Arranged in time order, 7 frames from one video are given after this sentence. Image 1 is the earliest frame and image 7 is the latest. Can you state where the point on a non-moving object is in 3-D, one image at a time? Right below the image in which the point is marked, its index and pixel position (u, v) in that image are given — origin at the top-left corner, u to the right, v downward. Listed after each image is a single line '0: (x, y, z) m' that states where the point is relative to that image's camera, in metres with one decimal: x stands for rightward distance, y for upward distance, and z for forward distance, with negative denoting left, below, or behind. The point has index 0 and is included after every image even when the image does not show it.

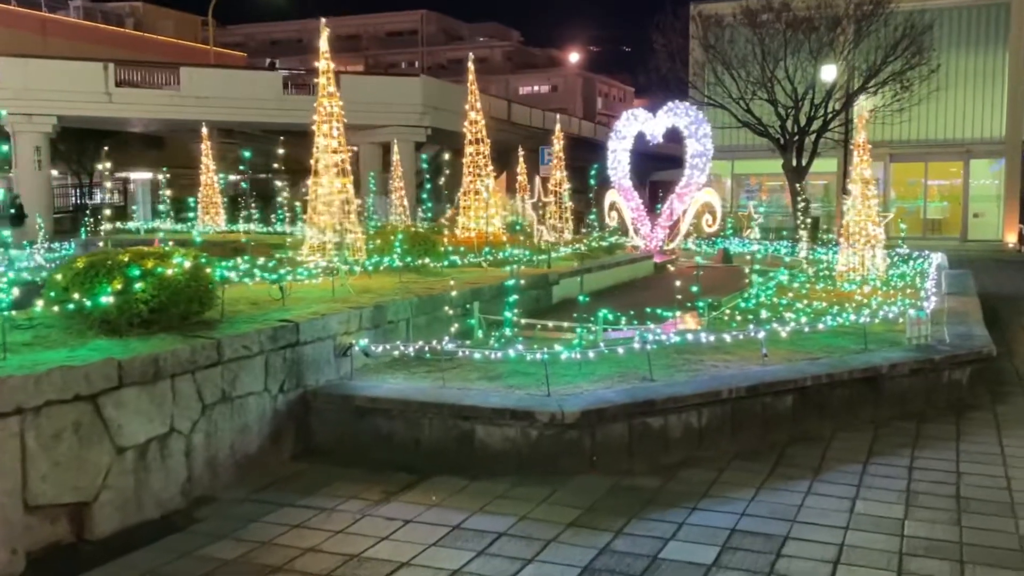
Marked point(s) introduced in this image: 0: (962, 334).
0: (+3.5, -0.4, +9.3) m
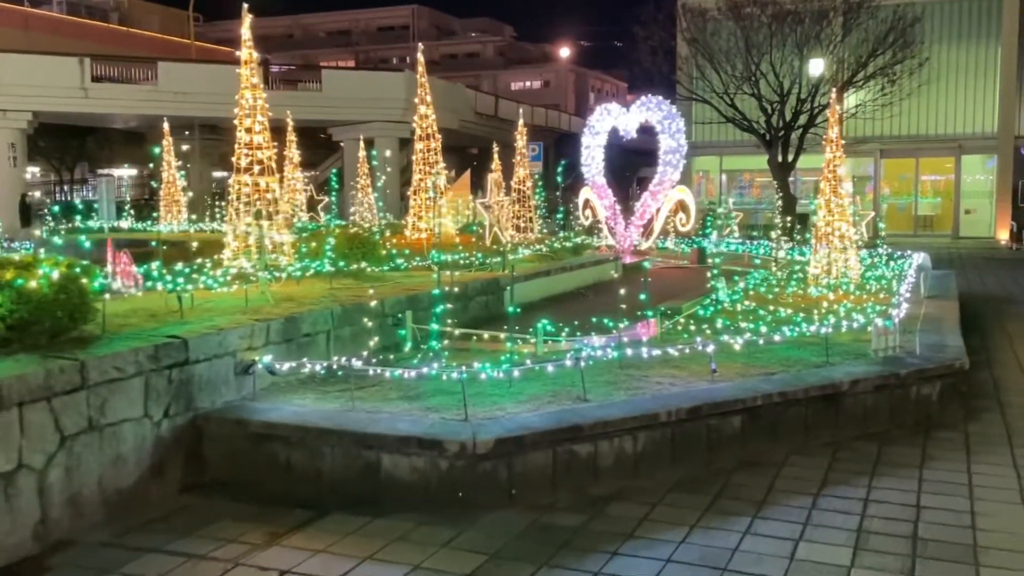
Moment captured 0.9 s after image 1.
0: (+3.1, -0.4, +8.6) m
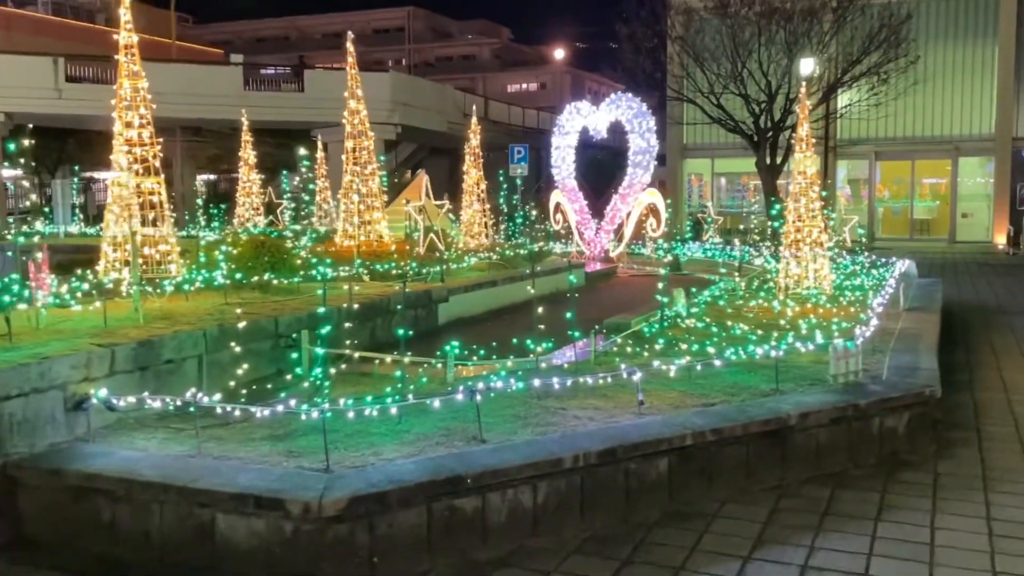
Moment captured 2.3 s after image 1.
0: (+2.5, -0.5, +7.6) m
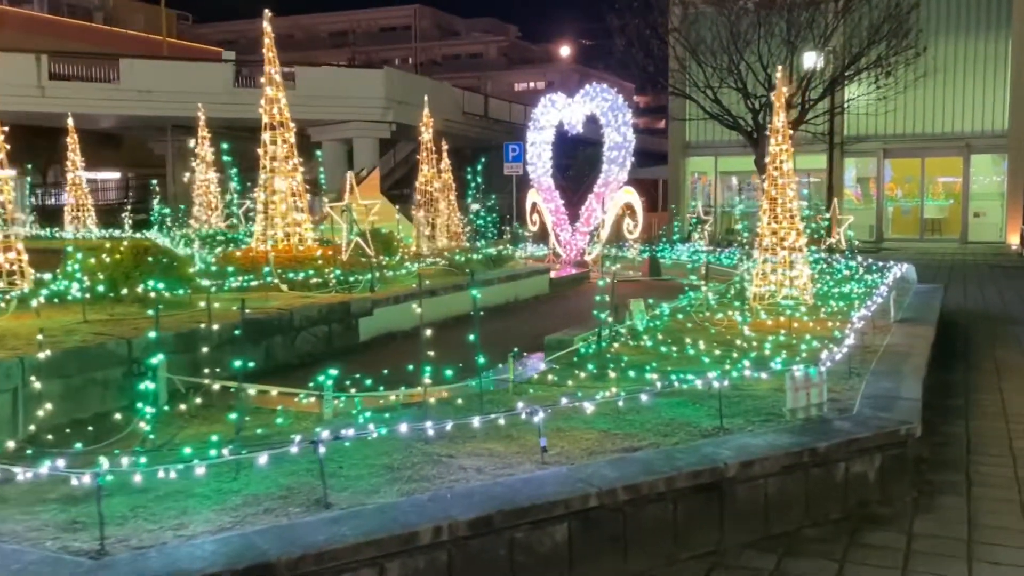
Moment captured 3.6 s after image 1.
0: (+2.0, -0.6, +6.5) m
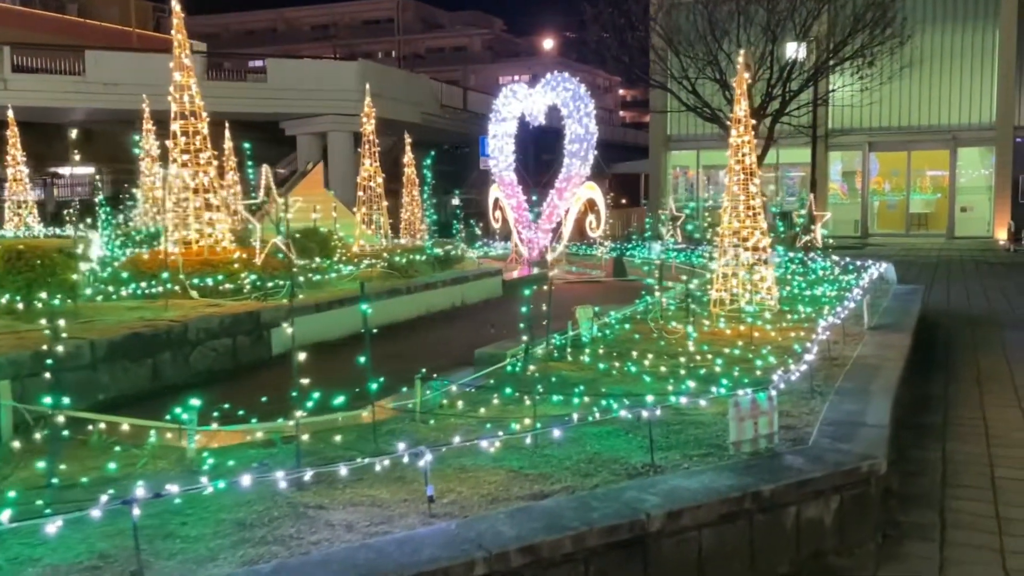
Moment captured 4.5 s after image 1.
0: (+1.6, -0.6, +5.6) m
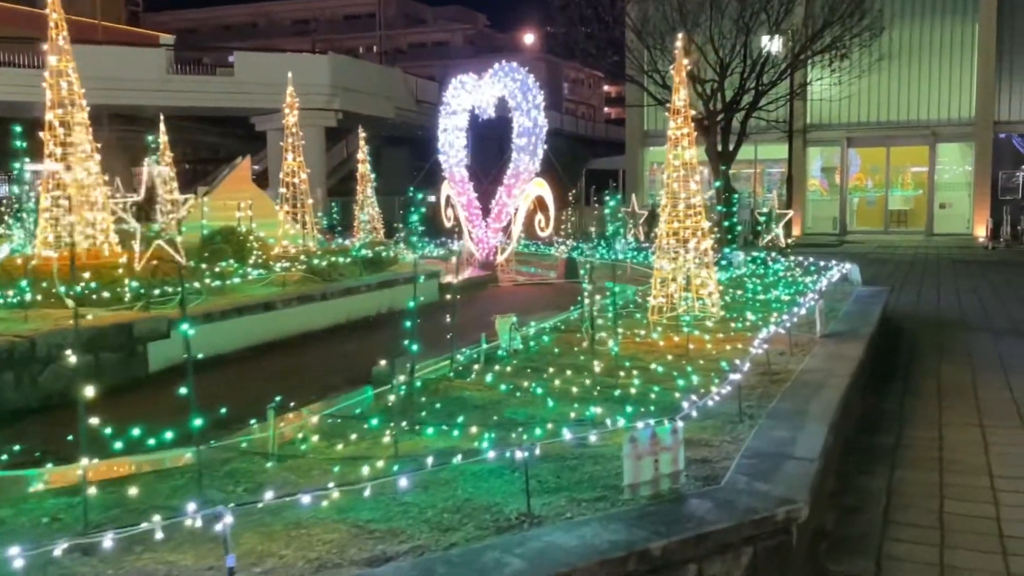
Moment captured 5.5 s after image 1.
0: (+1.1, -0.7, +4.9) m
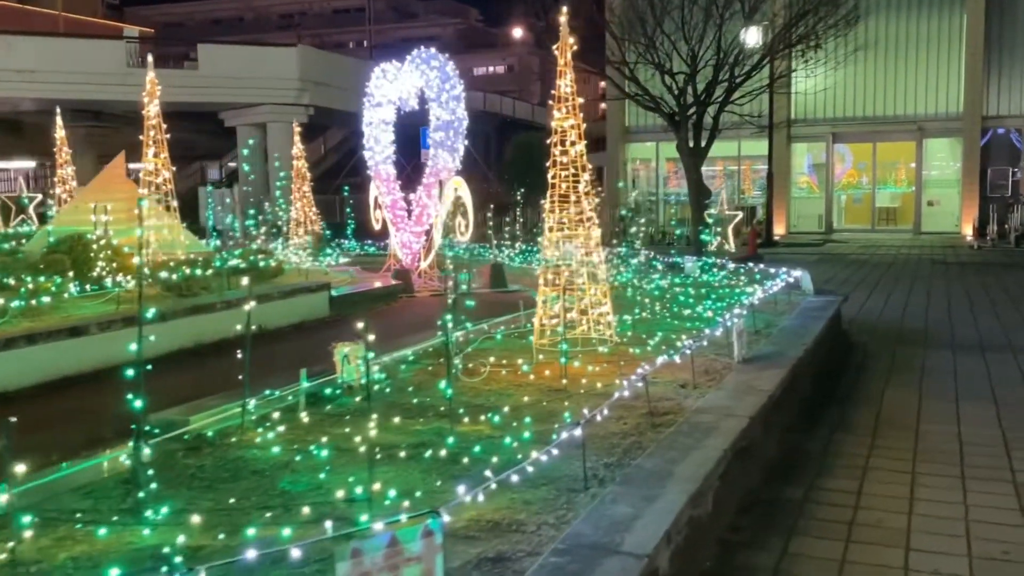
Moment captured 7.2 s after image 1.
0: (+0.2, -0.8, +3.6) m
